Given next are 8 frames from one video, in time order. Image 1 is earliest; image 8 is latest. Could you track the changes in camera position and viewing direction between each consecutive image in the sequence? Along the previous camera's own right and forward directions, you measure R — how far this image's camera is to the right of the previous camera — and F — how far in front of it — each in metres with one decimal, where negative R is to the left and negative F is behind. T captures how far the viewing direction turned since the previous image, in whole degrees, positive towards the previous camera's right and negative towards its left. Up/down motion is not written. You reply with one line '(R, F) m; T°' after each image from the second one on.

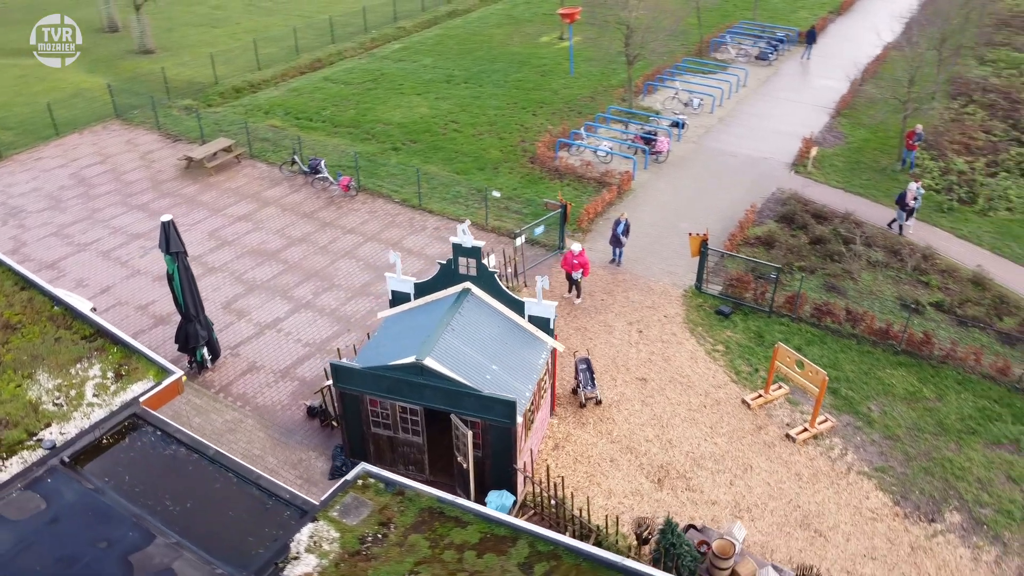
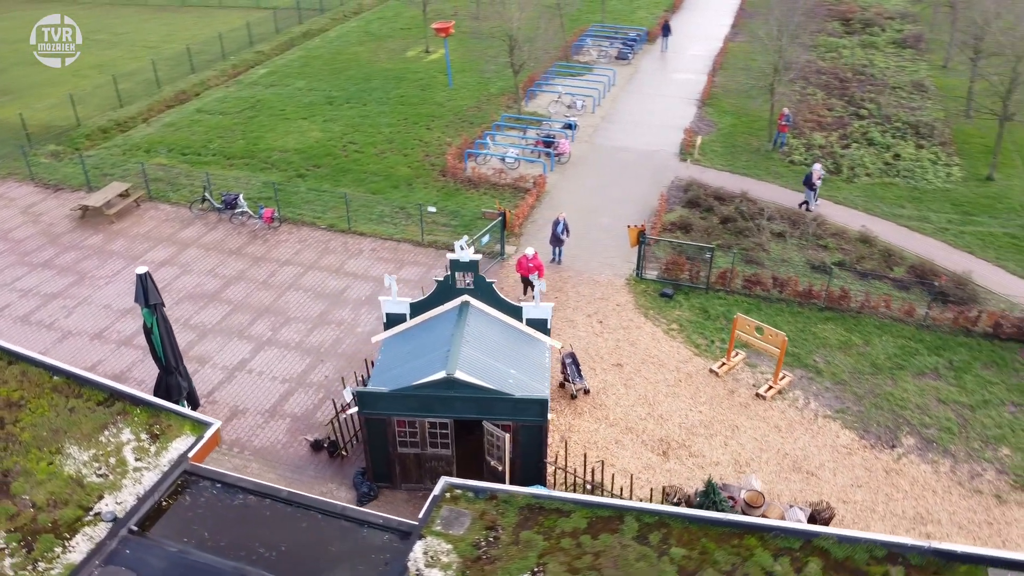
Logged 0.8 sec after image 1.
(-3.0, -0.5) m; +12°
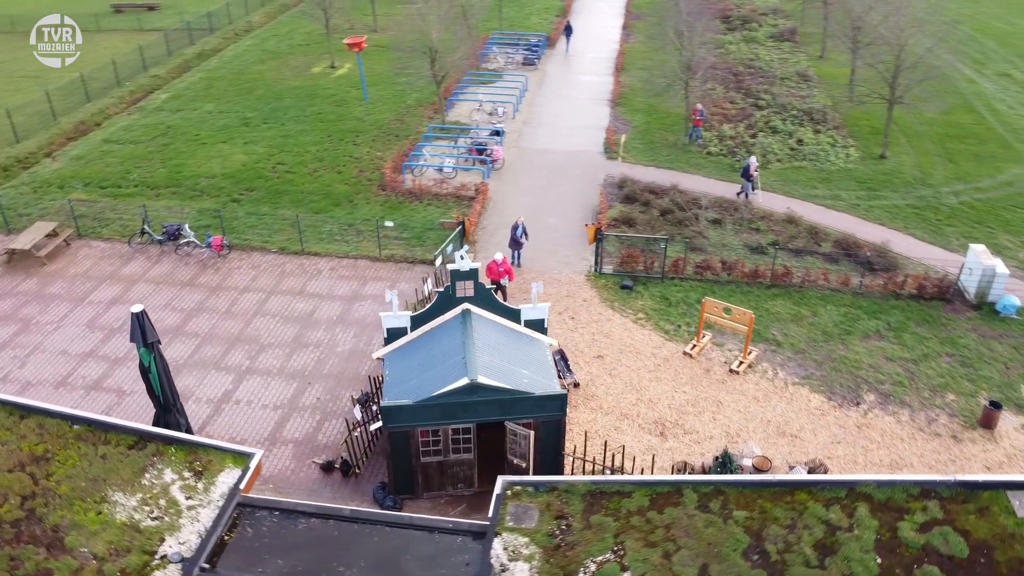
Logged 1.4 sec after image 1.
(-2.3, -0.4) m; +8°
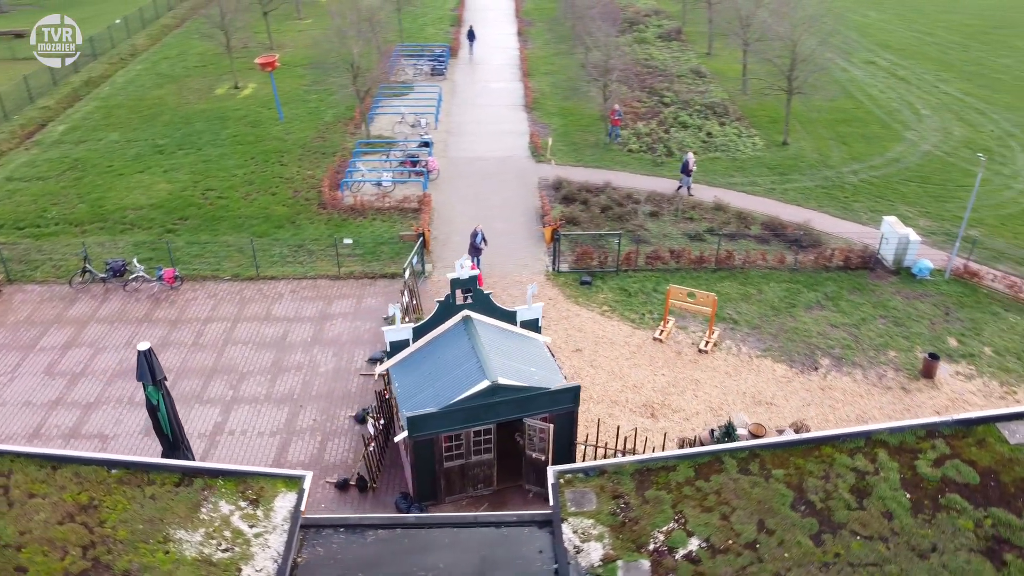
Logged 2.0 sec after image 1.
(-2.3, -0.5) m; +9°
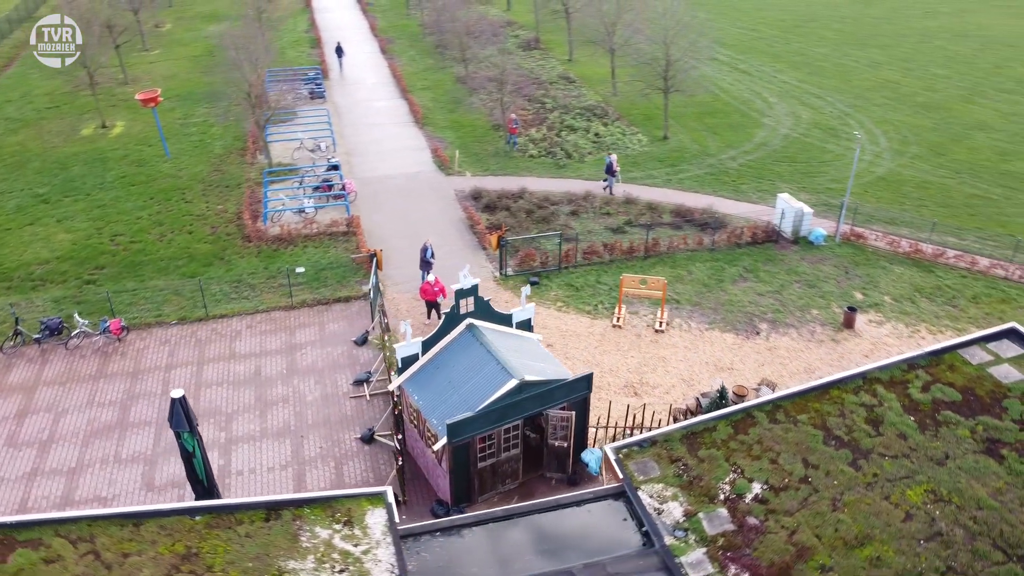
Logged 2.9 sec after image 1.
(-3.4, -0.7) m; +12°
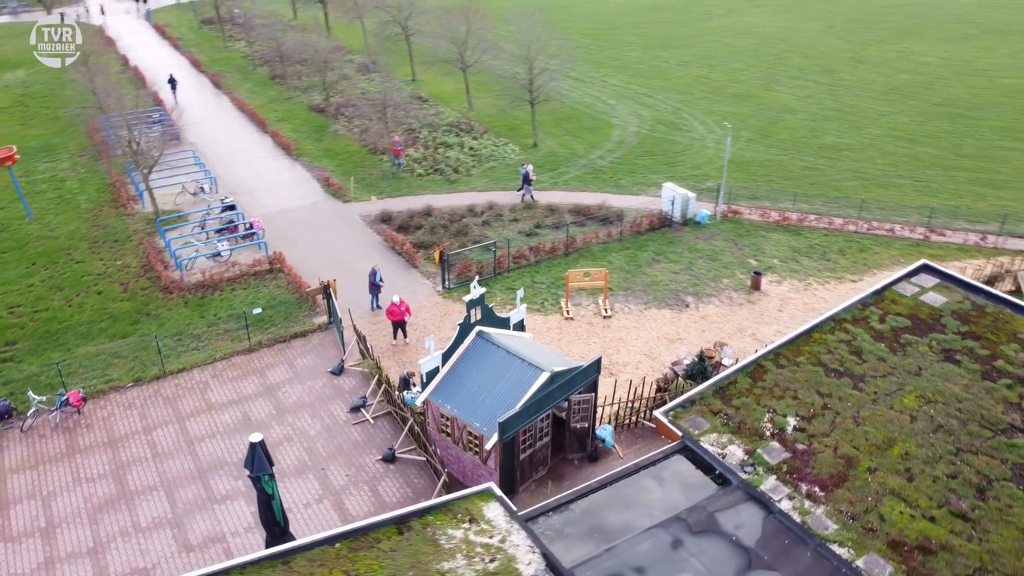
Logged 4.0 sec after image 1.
(-4.6, -0.8) m; +14°
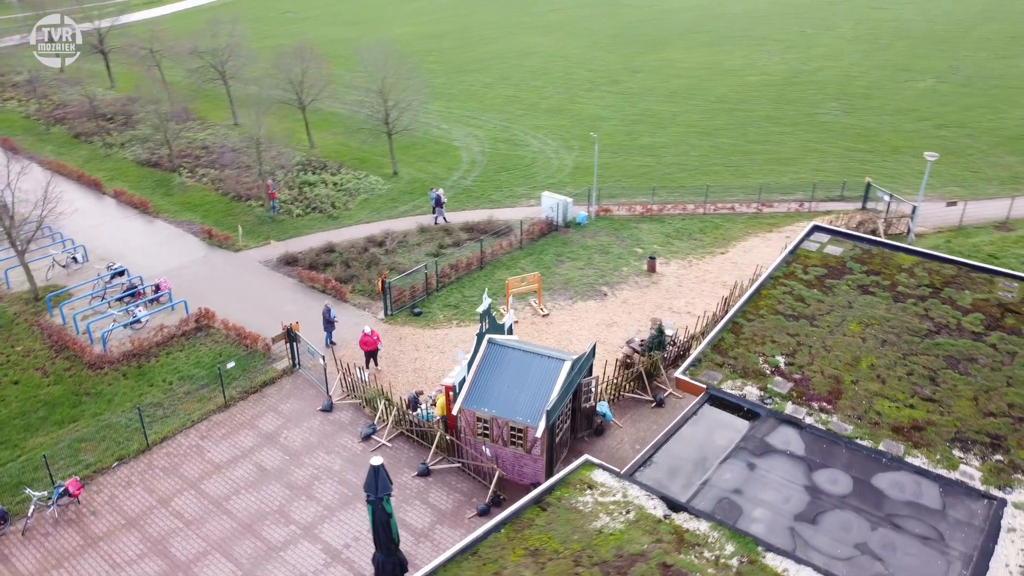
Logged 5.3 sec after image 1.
(-5.9, -1.1) m; +17°
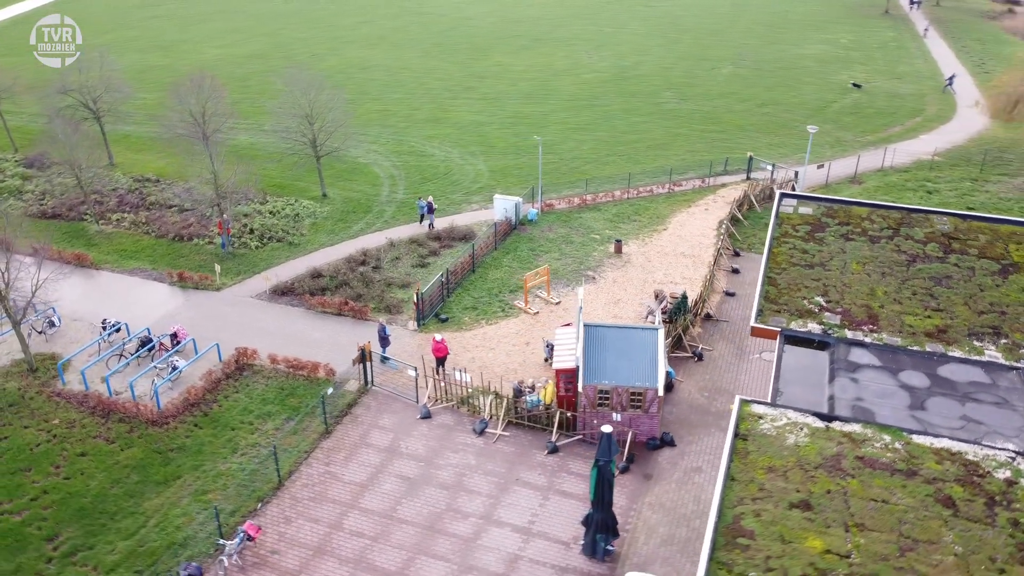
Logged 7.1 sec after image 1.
(-8.8, -1.1) m; +17°
